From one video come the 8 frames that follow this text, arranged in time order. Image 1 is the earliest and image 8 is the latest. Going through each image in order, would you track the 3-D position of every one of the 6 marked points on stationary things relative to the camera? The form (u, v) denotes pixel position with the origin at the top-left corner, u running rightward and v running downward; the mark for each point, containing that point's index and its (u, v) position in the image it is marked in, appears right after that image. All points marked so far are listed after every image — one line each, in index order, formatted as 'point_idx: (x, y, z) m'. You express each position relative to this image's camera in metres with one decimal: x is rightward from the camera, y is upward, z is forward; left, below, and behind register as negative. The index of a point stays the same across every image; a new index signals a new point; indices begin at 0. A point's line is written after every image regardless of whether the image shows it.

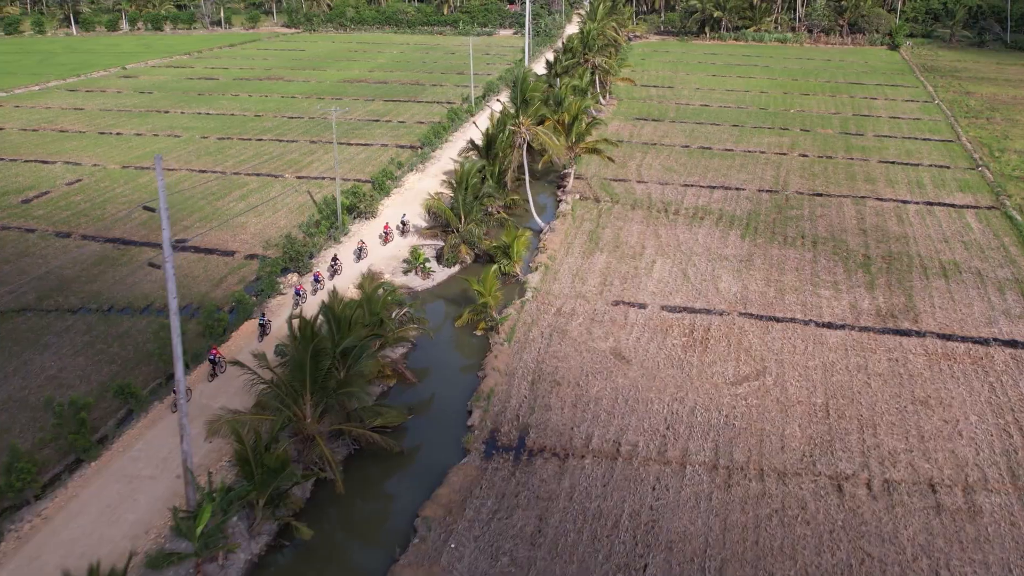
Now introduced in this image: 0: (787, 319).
0: (+5.3, -0.6, +18.7) m
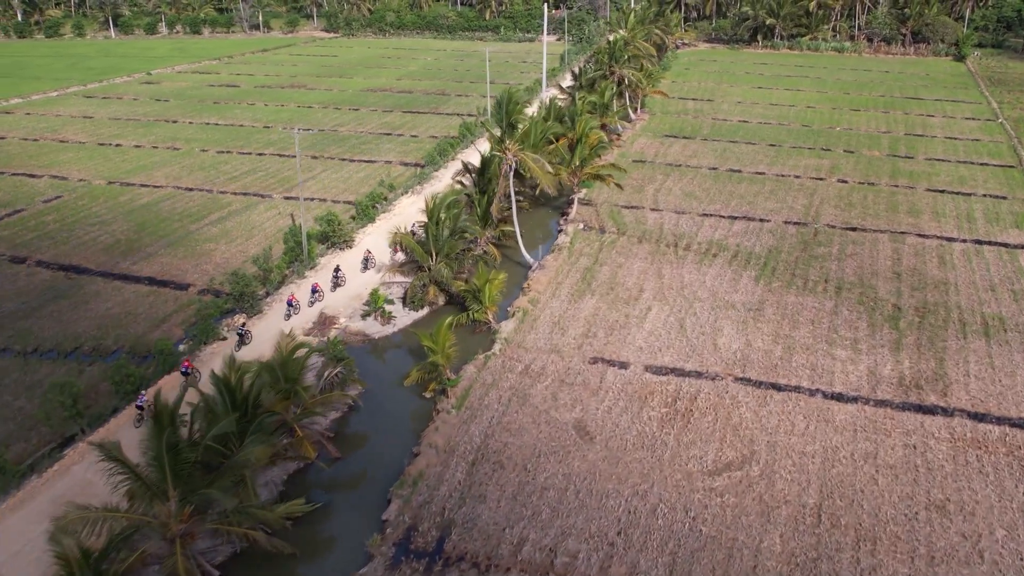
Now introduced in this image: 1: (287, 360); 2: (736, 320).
0: (+4.6, -1.7, +16.0) m
1: (-3.2, -1.0, +13.7) m
2: (+4.4, -0.6, +18.8) m
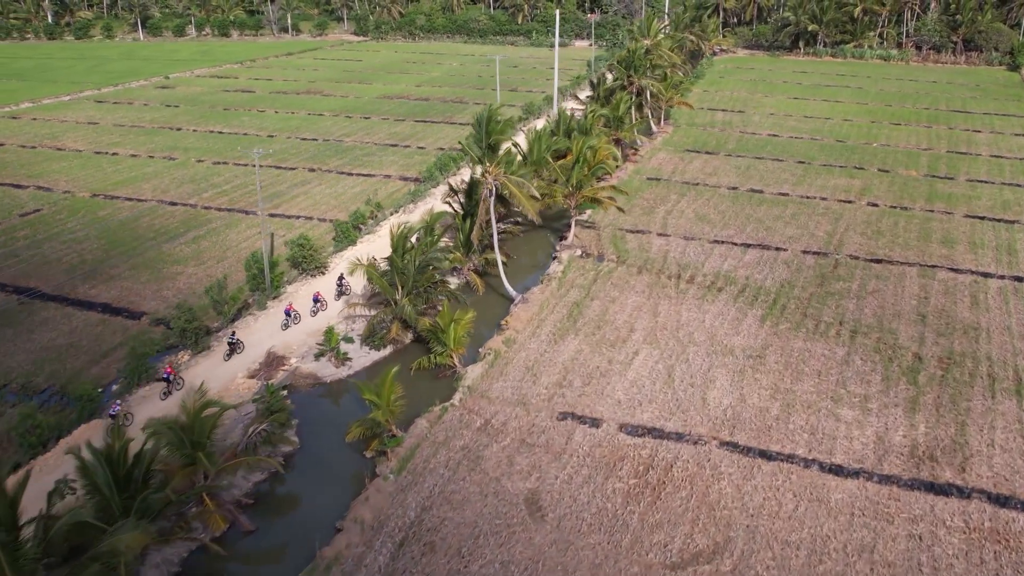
0: (+3.9, -2.5, +14.0) m
1: (-3.9, -1.6, +12.1) m
2: (+3.8, -1.4, +16.8) m
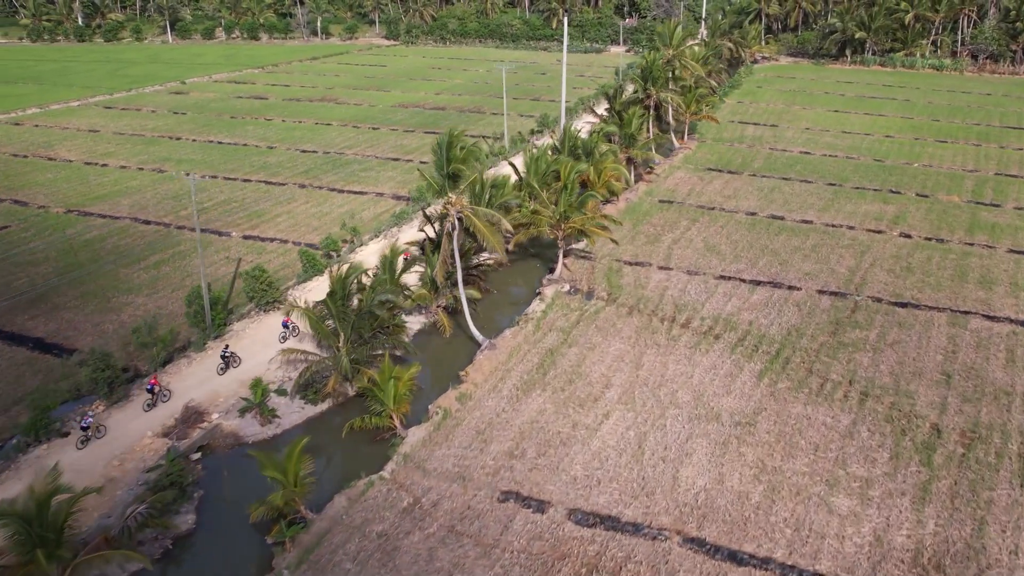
0: (+2.9, -3.3, +11.7) m
1: (-5.0, -2.3, +10.3) m
2: (+3.0, -2.3, +14.5) m
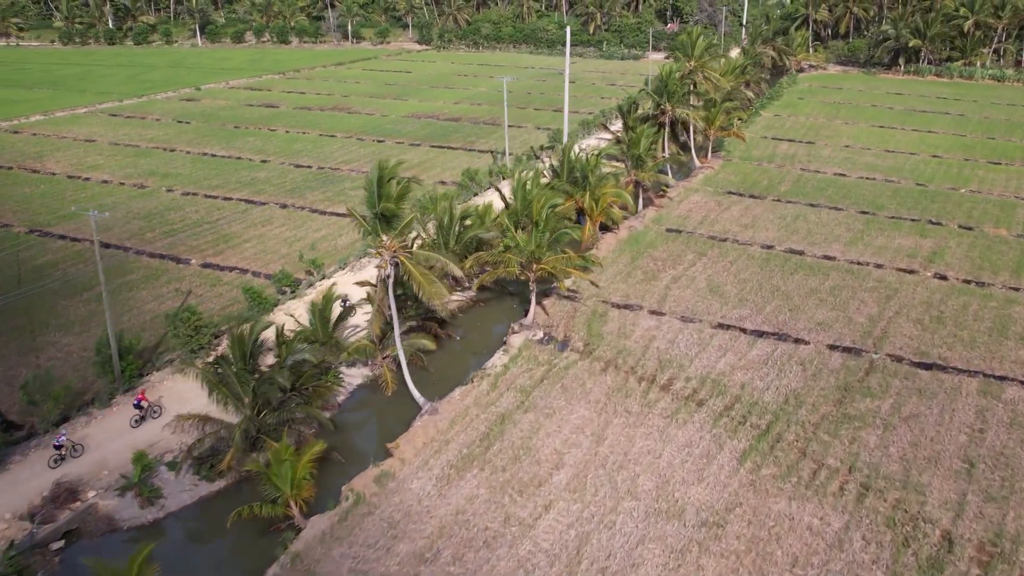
0: (+1.7, -4.2, +9.2) m
1: (-6.3, -3.1, +8.3) m
2: (+2.0, -3.2, +12.0) m
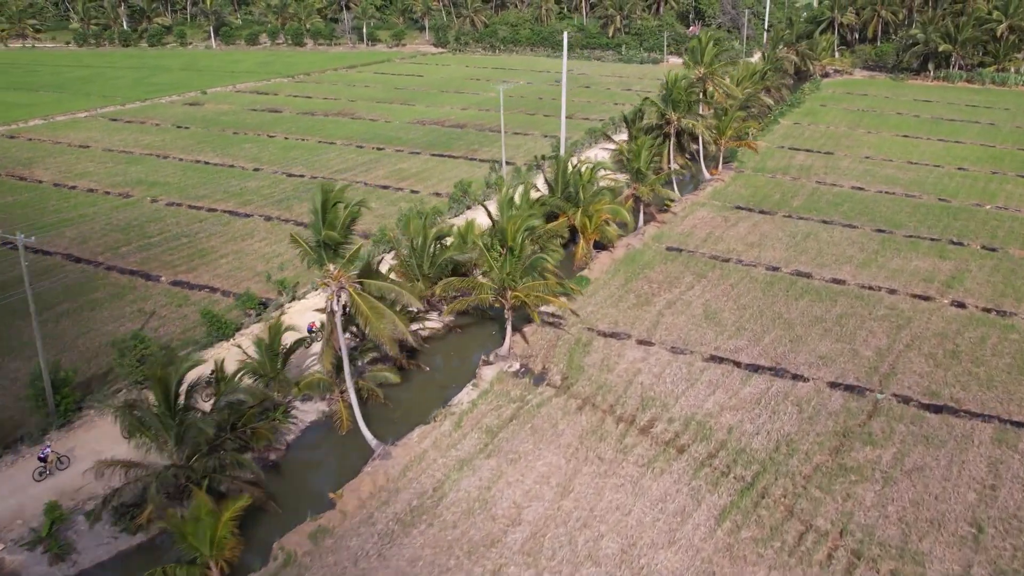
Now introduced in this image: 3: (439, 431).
0: (+0.9, -4.7, +7.9) m
1: (-7.1, -3.5, +7.2) m
2: (+1.3, -3.7, +10.7) m
3: (-1.1, -2.1, +14.6) m
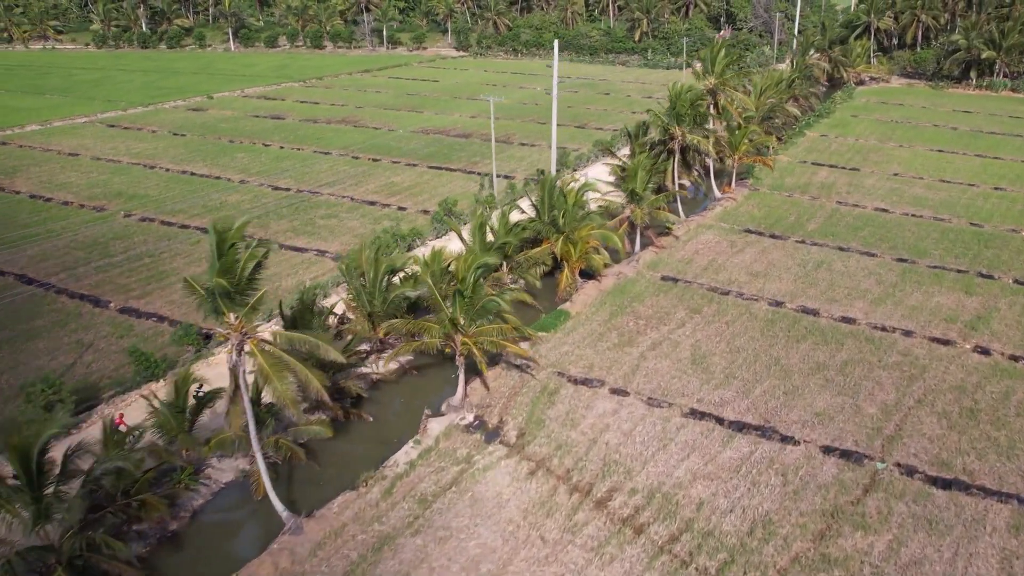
0: (-0.3, -5.4, +6.0) m
1: (-8.2, -4.0, +5.7) m
2: (+0.3, -4.4, +8.8) m
3: (-1.9, -2.8, +12.9) m
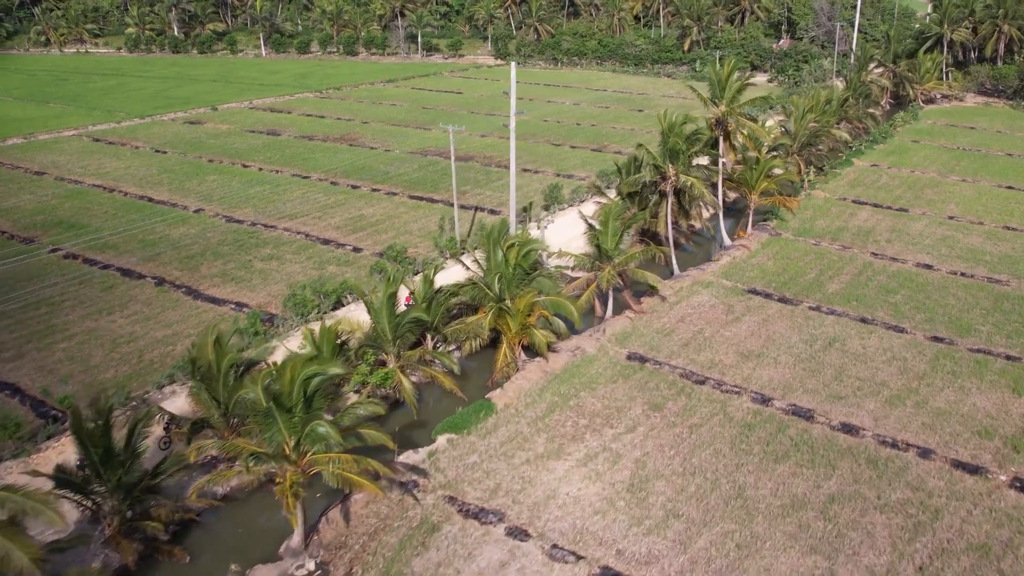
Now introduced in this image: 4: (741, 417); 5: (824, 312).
0: (-2.9, -6.7, +2.5) m
1: (-10.8, -5.1, +2.8) m
2: (-2.1, -5.7, +5.2) m
3: (-3.9, -4.0, +9.5) m
4: (+3.6, -2.0, +15.1) m
5: (+6.2, -0.5, +19.1) m
